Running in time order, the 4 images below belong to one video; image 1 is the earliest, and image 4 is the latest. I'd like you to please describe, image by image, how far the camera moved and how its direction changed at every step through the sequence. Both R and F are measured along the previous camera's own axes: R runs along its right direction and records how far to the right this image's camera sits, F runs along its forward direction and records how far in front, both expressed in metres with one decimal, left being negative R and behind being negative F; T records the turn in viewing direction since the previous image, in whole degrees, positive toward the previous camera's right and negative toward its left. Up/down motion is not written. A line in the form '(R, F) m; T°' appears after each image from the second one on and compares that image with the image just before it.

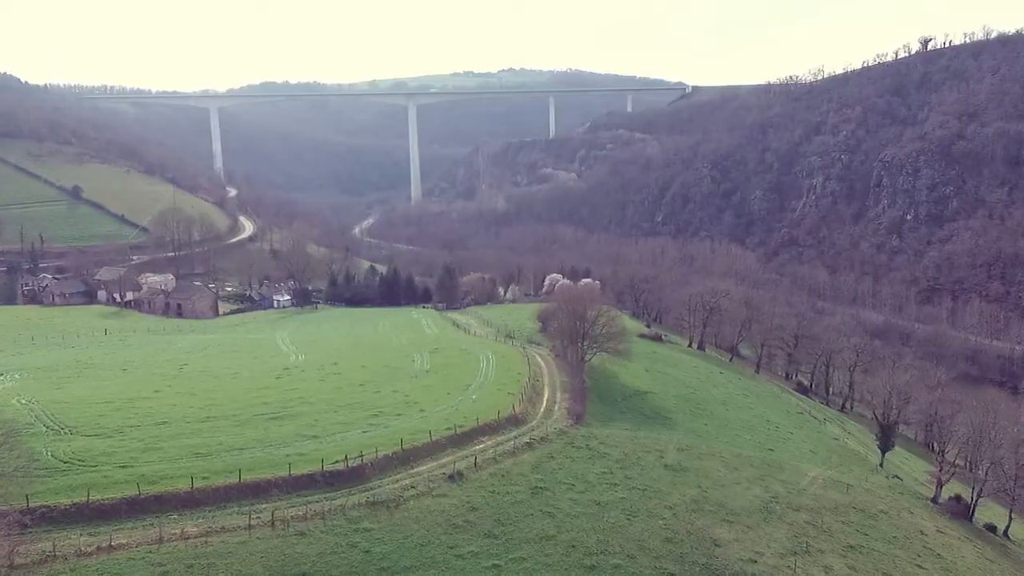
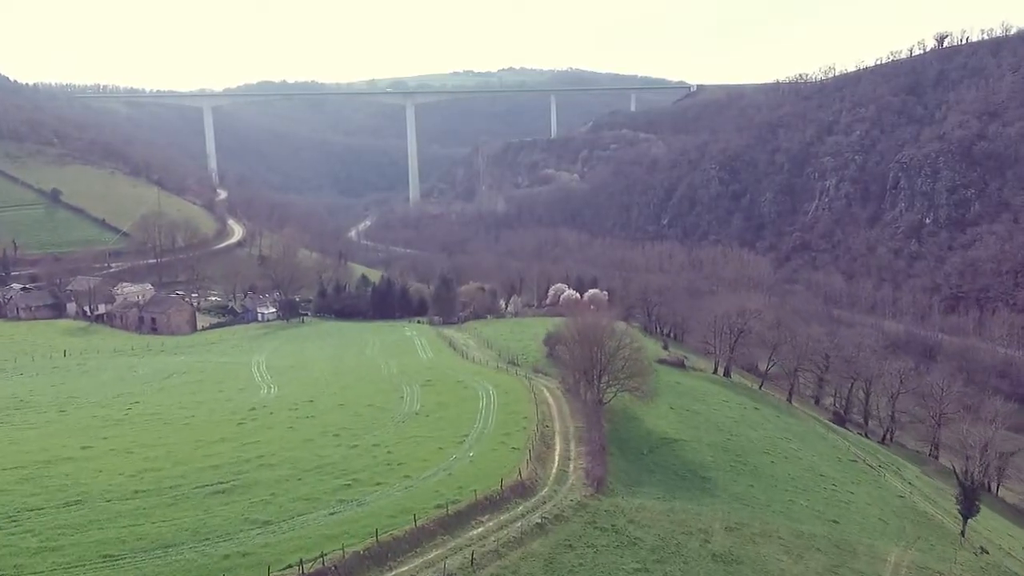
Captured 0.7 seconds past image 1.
(-0.2, +4.7) m; 0°
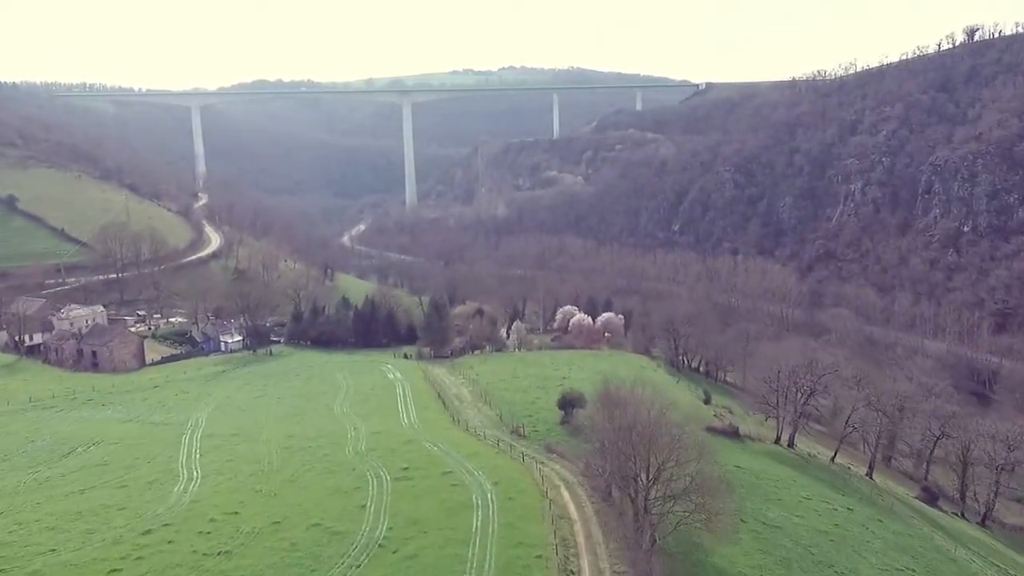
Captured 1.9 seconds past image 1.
(-0.2, +8.4) m; 0°
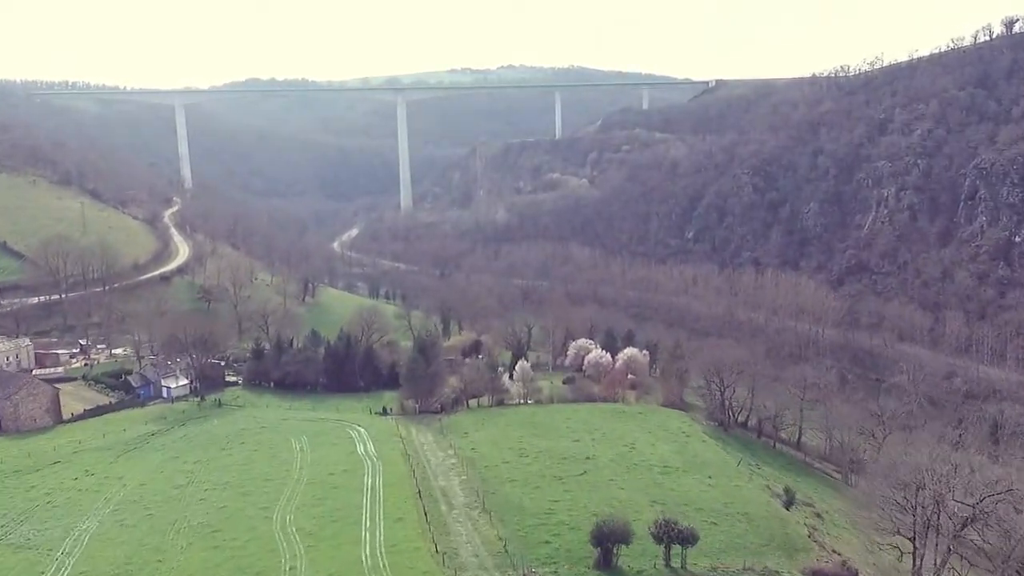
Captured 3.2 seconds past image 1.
(-0.3, +9.5) m; 0°
